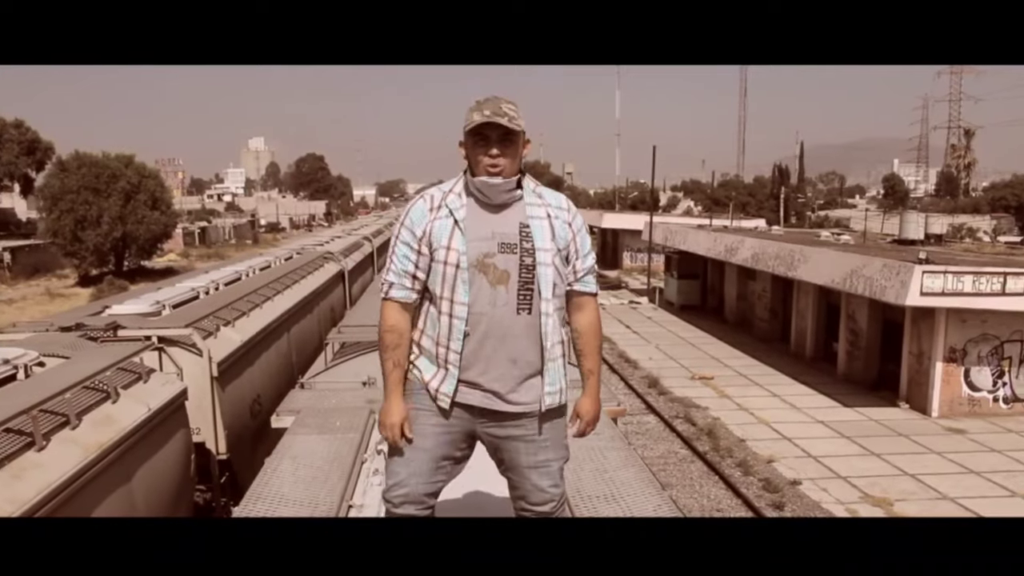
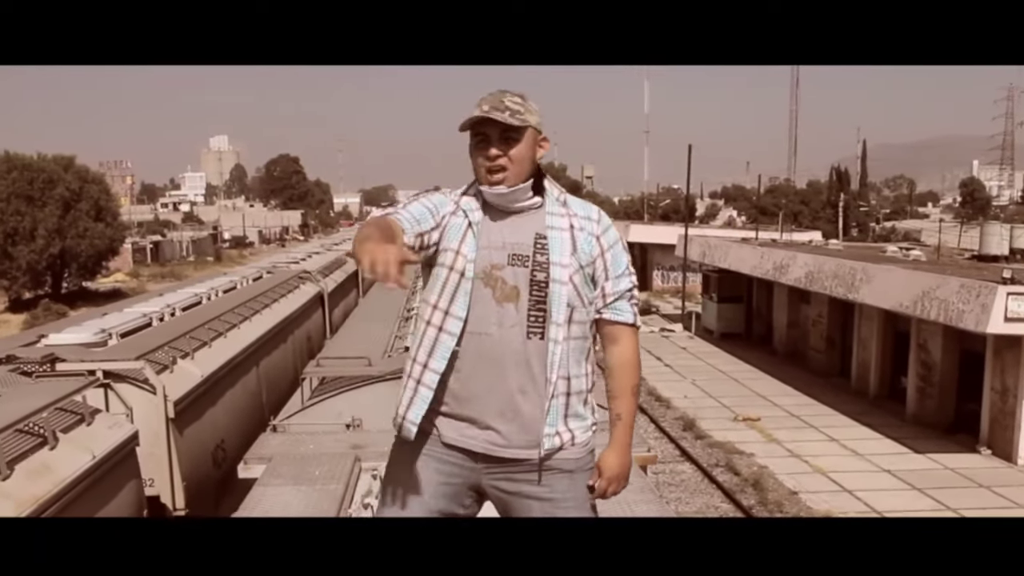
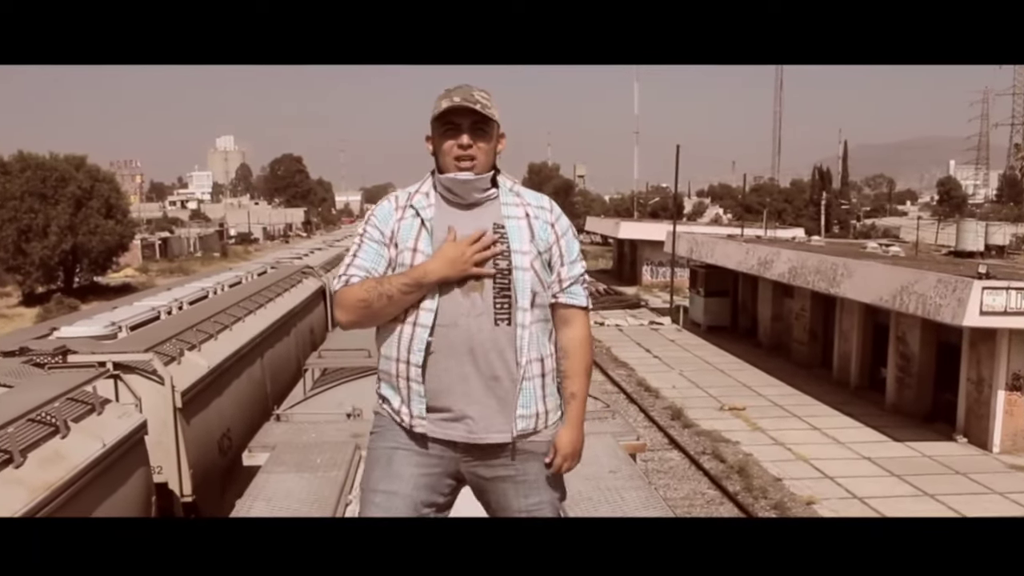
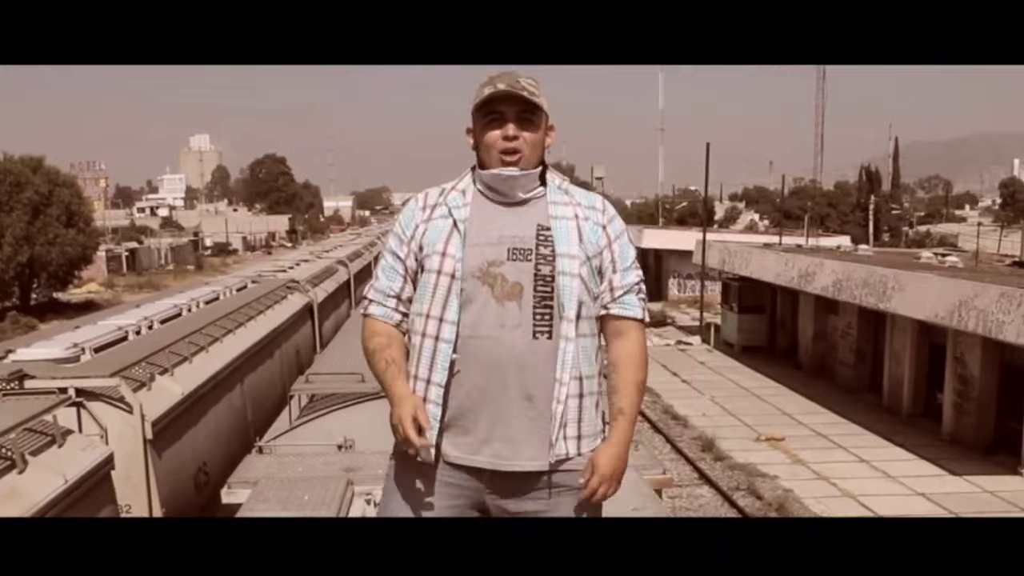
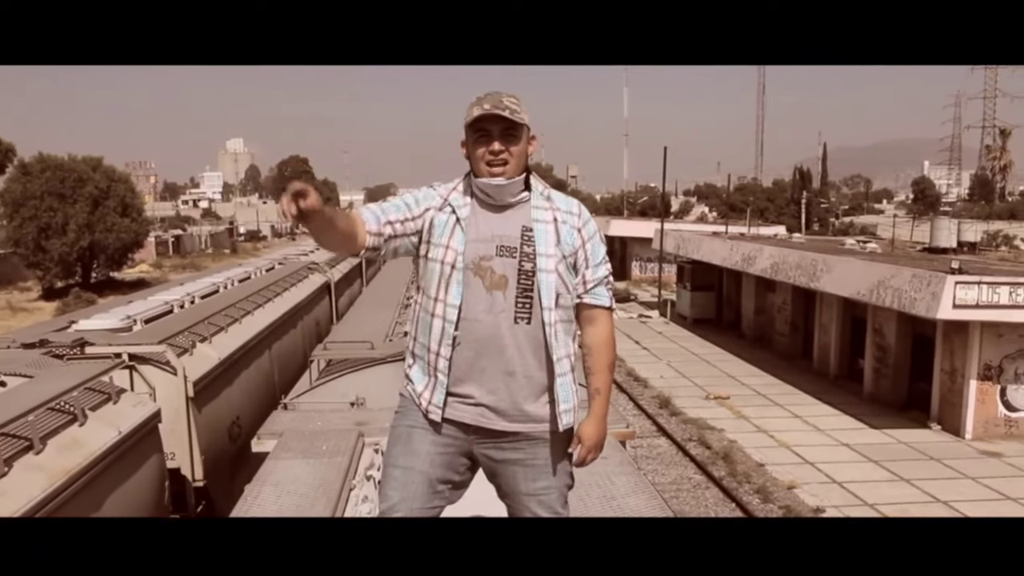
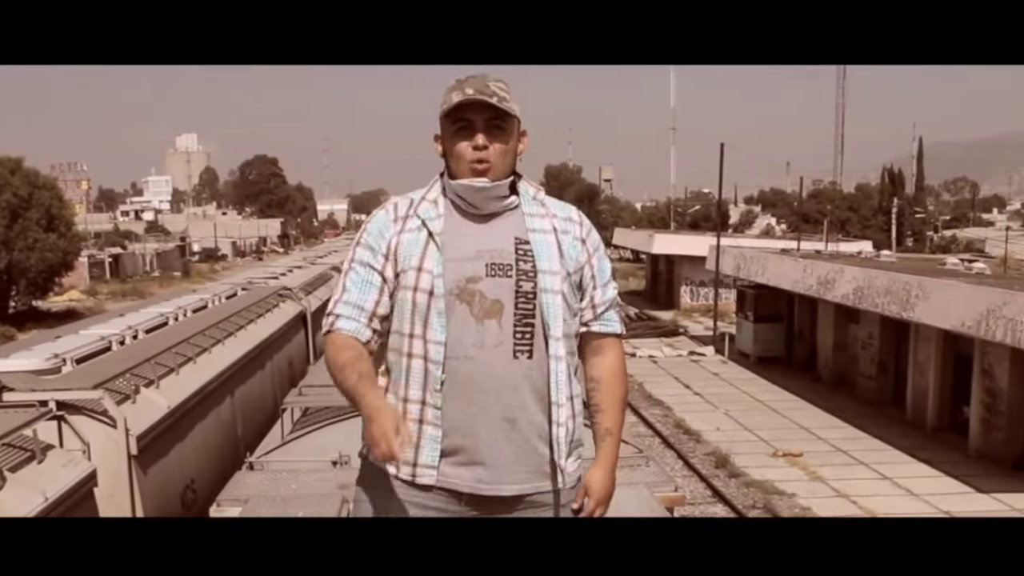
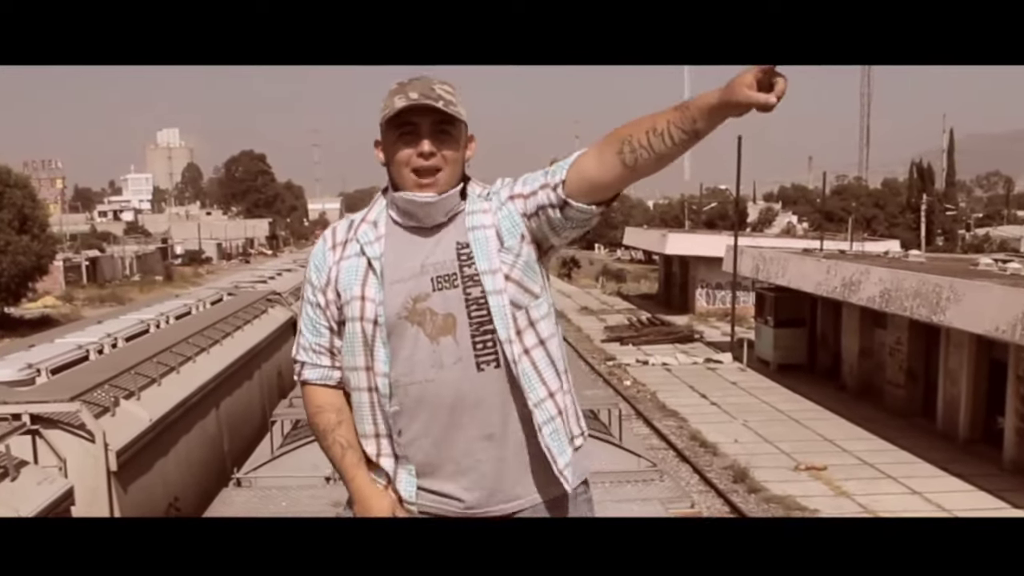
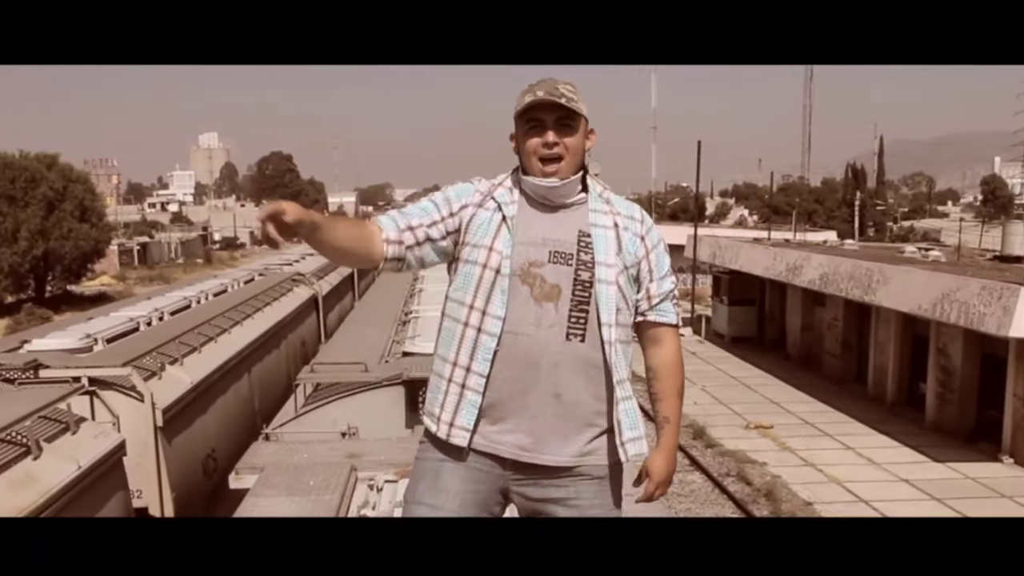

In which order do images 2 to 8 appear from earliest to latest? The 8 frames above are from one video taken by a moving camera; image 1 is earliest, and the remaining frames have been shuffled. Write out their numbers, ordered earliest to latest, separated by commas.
5, 3, 2, 8, 4, 6, 7
